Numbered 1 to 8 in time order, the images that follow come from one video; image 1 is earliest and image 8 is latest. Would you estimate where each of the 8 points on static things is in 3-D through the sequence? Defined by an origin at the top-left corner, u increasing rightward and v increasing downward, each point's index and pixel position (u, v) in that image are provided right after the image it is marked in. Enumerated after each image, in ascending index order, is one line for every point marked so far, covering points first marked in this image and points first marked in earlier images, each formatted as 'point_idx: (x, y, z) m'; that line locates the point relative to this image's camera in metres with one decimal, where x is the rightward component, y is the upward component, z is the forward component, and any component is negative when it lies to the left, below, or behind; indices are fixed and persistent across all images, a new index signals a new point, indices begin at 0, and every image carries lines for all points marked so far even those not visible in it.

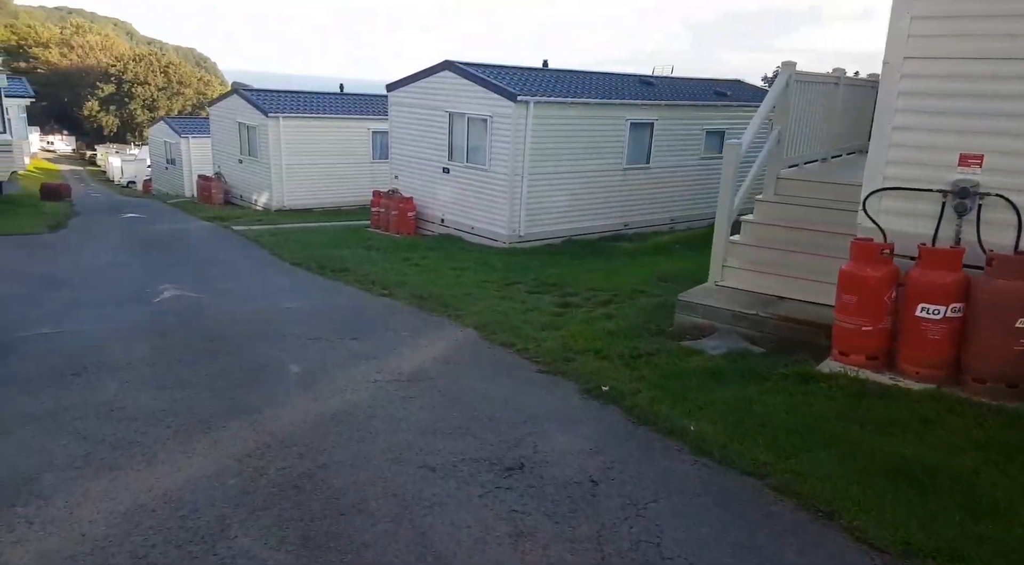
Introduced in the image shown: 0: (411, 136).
0: (-2.6, +3.7, +18.1) m
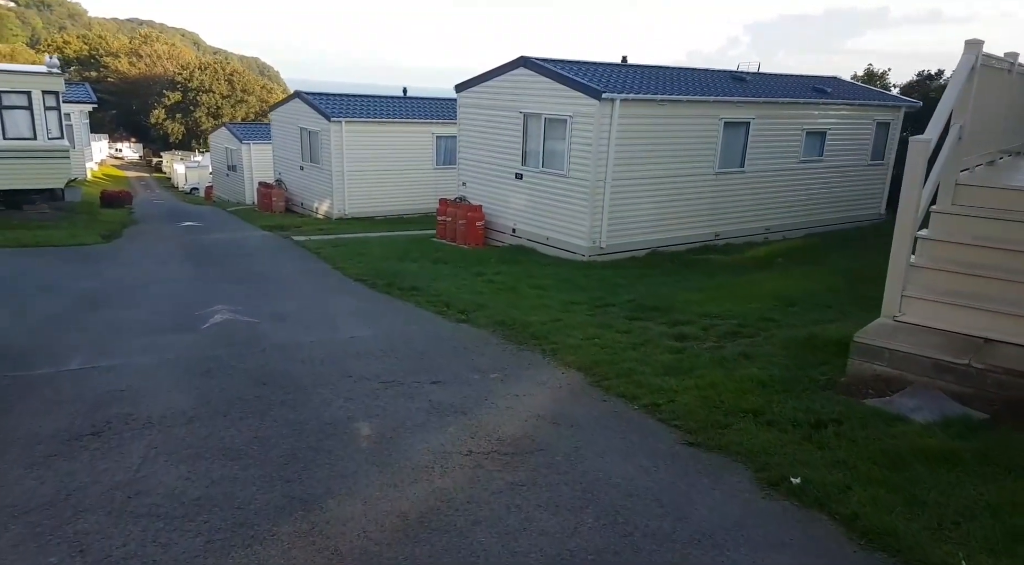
0: (-0.8, +3.4, +16.8) m
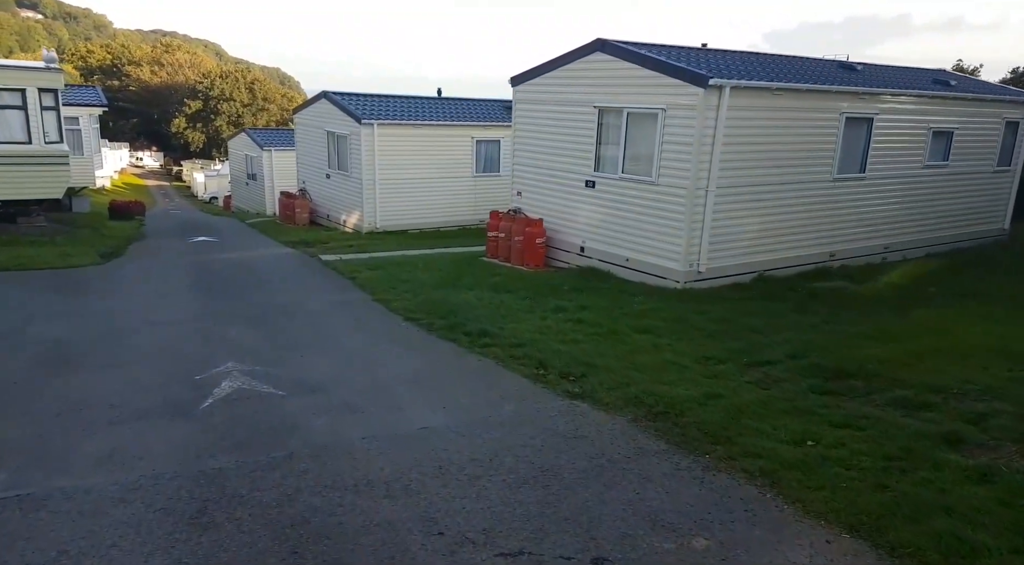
0: (+0.6, +2.8, +14.2) m
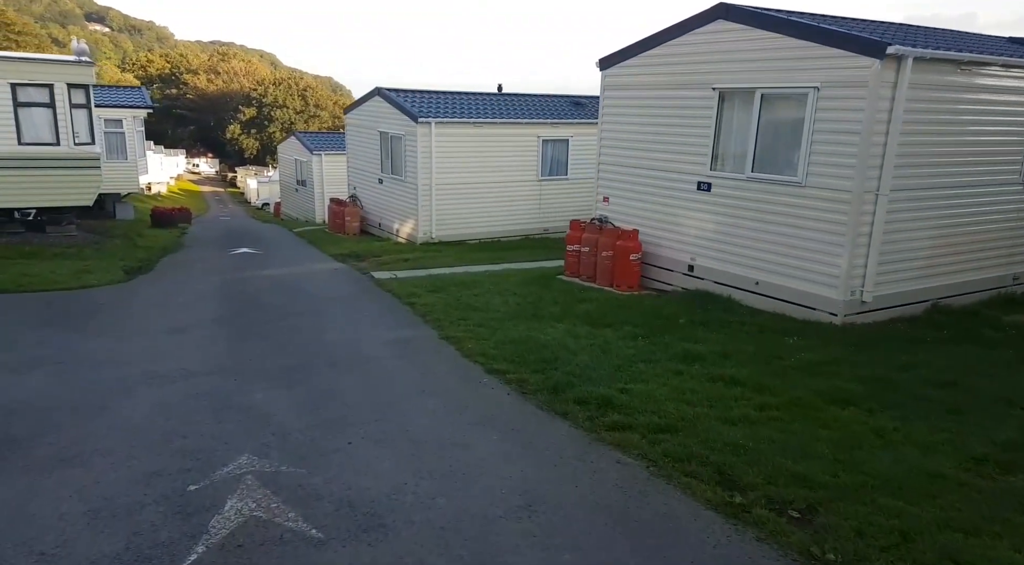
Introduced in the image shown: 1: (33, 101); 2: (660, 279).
0: (+2.1, +2.4, +11.7) m
1: (-10.5, +4.0, +15.4) m
2: (+2.4, +0.1, +11.4) m
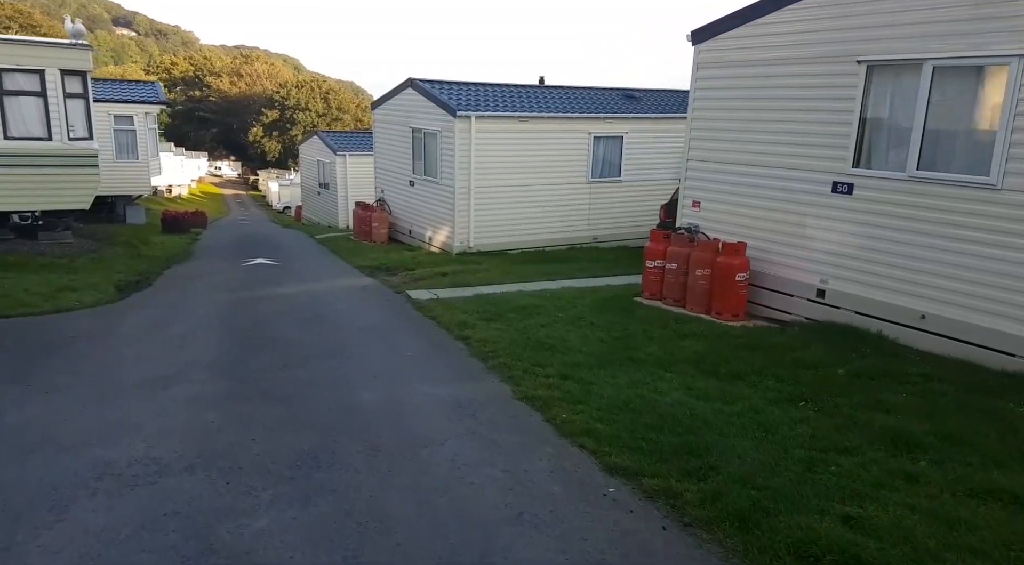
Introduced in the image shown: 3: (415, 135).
0: (+3.1, +2.1, +9.4) m
1: (-9.4, +3.7, +13.4) m
2: (+3.4, -0.3, +9.1) m
3: (-2.6, +4.0, +19.0) m
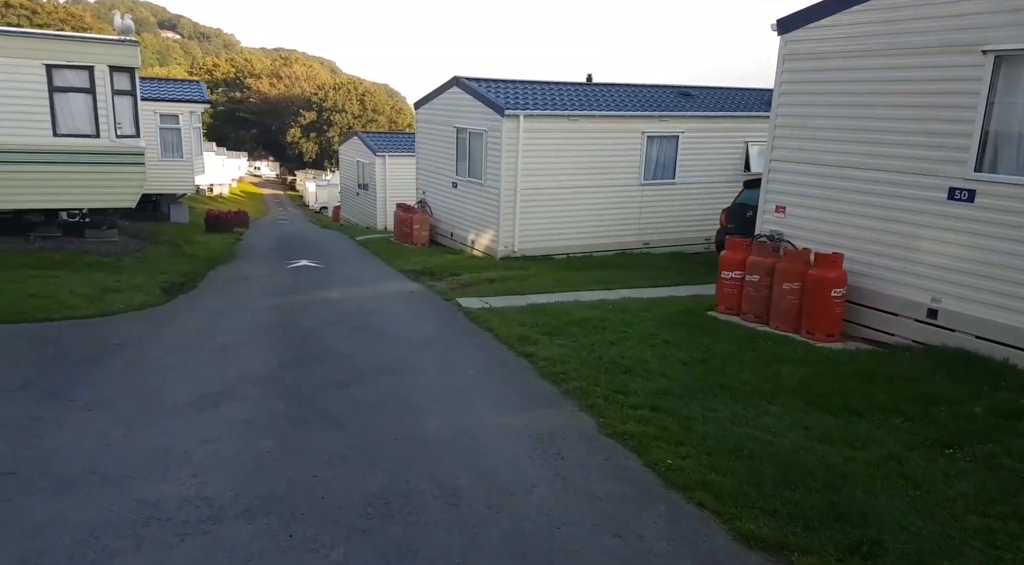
0: (+3.9, +1.9, +8.5) m
1: (-8.3, +3.7, +13.1) m
2: (+4.2, -0.5, +8.2) m
3: (-1.3, +3.9, +18.4) m
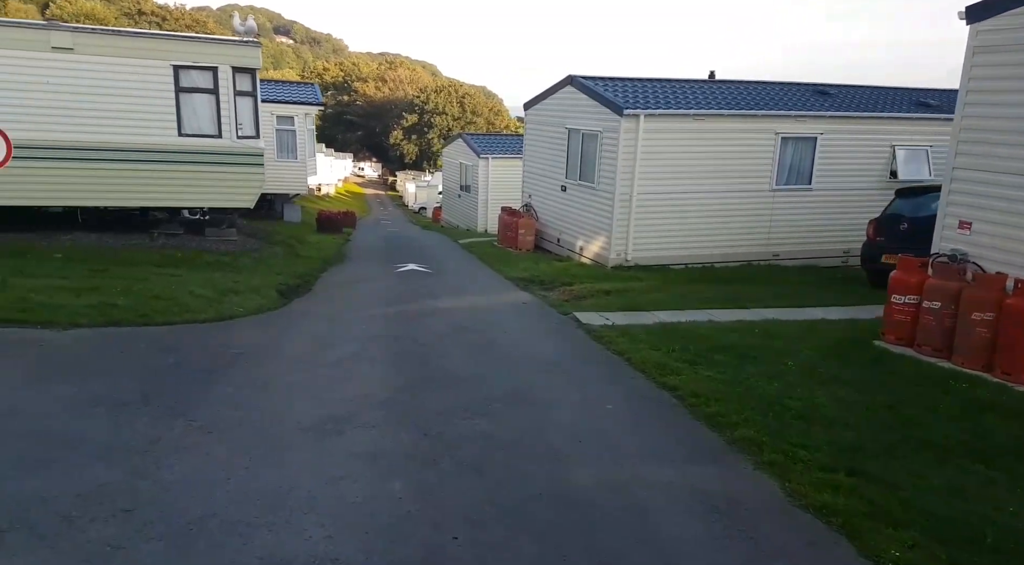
0: (+5.5, +1.5, +7.2) m
1: (-6.0, +3.7, +13.3) m
2: (+5.6, -0.8, +6.8) m
3: (+1.6, +3.6, +17.6) m
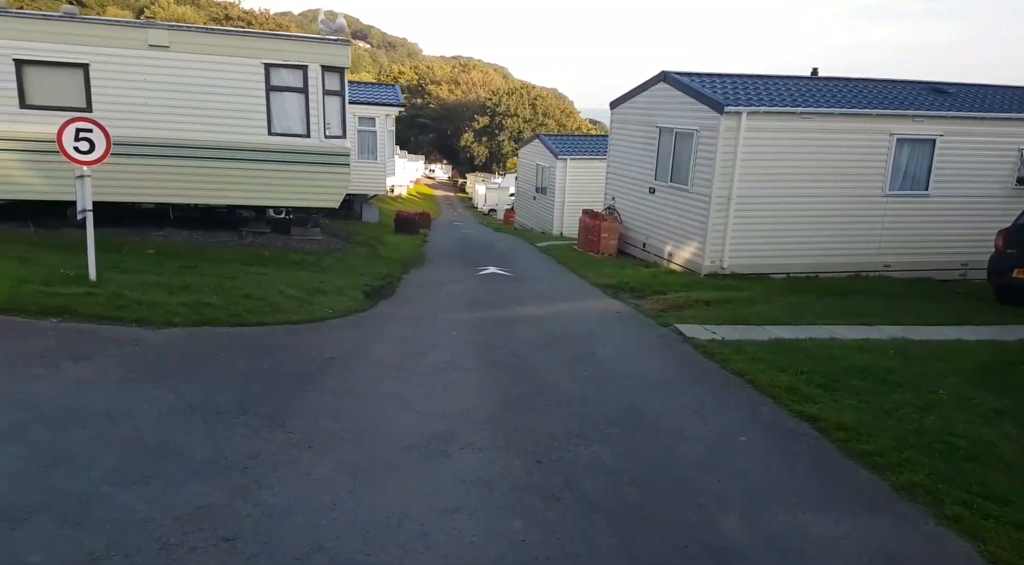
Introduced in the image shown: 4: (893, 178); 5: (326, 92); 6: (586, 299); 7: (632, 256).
0: (+6.5, +1.3, +6.0) m
1: (-4.3, +3.7, +13.2) m
2: (+6.6, -1.1, +5.7) m
3: (+3.7, +3.4, +16.8) m
4: (+8.1, +2.2, +15.1) m
5: (-3.6, +3.7, +13.7) m
6: (+1.4, -0.3, +12.6) m
7: (+3.3, +0.7, +19.0) m
